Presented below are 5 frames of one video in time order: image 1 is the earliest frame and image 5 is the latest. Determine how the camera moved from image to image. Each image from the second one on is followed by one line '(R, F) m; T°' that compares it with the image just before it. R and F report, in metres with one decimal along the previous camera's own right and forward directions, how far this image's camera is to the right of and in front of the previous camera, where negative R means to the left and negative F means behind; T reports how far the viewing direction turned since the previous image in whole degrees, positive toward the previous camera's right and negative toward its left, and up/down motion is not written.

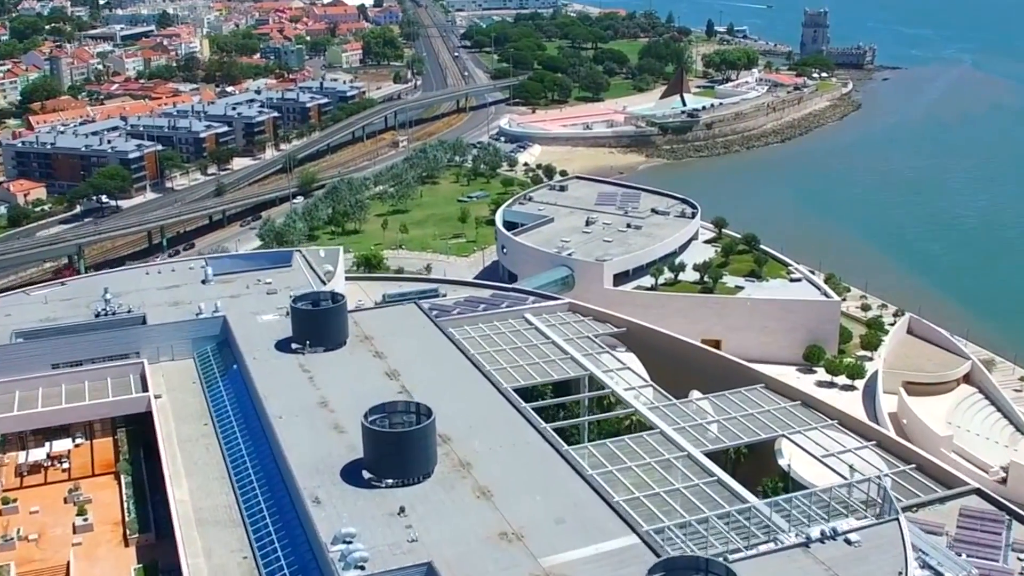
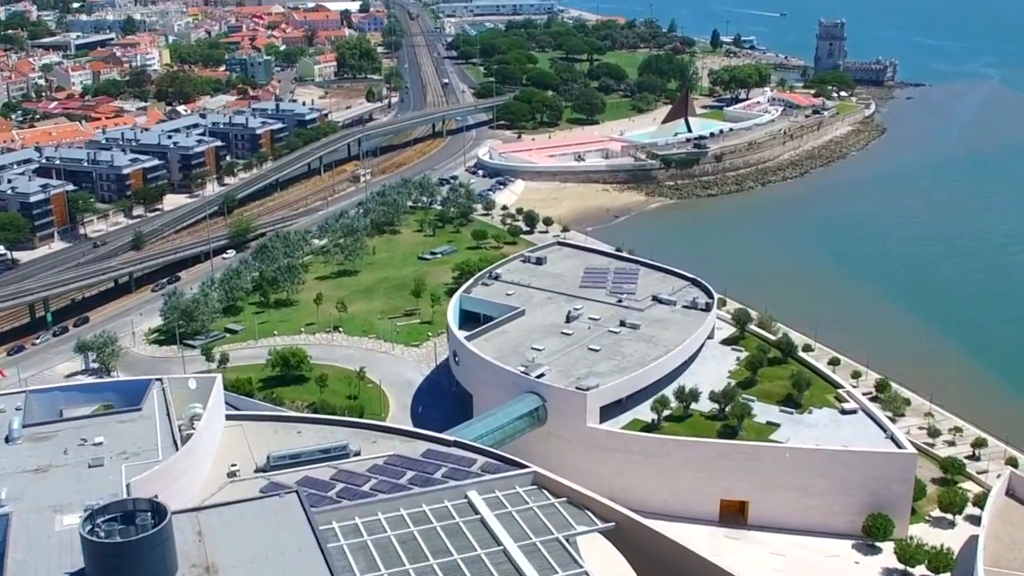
(+0.7, +6.4) m; 0°
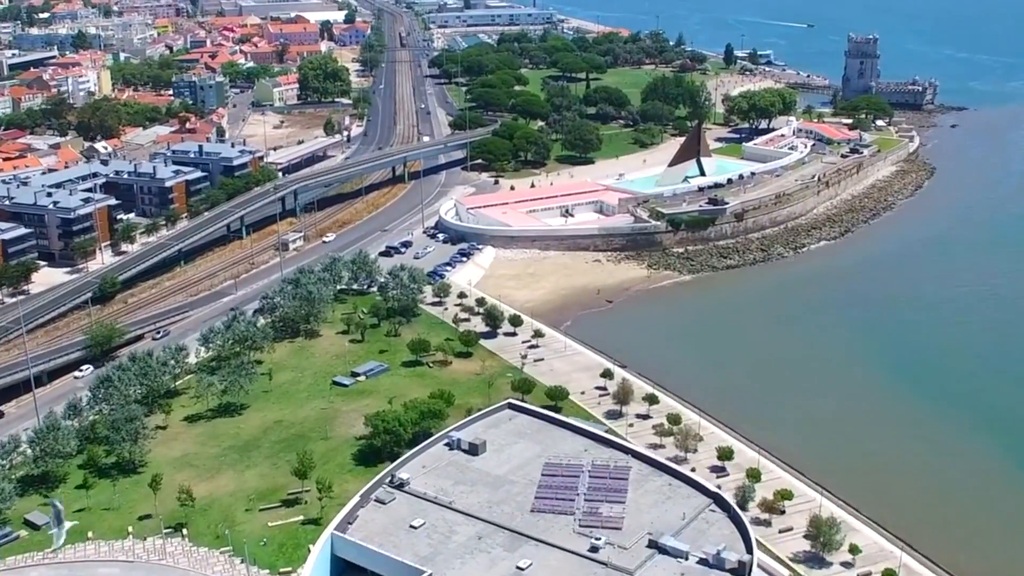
(+1.0, +8.4) m; 0°
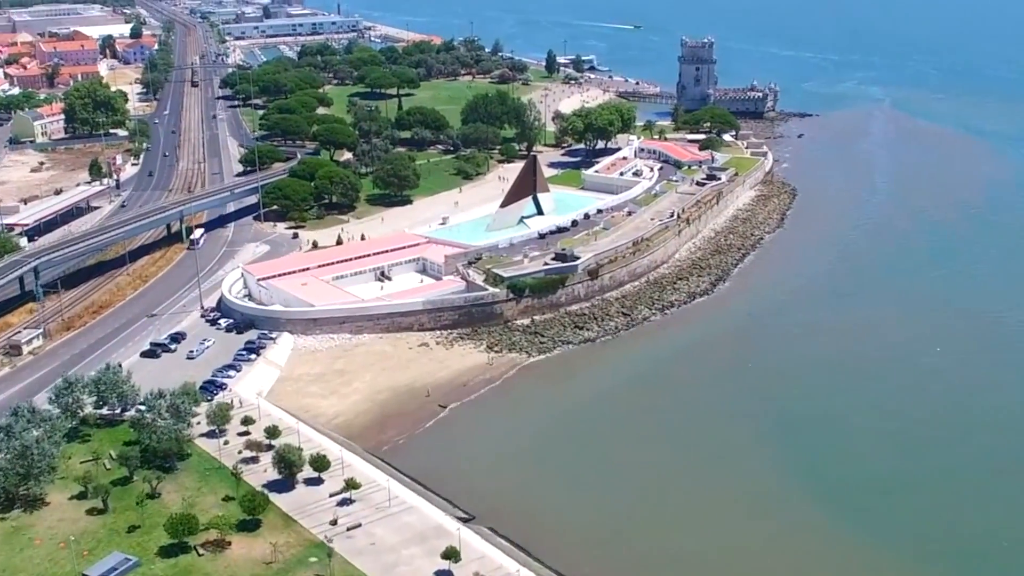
(+0.4, +6.5) m; +8°
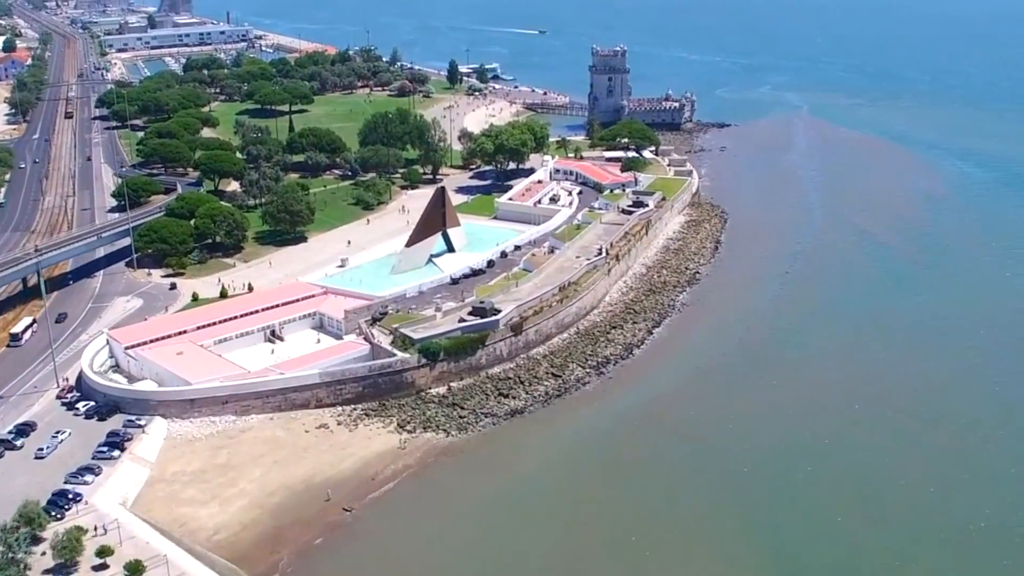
(-0.1, +3.7) m; +4°
